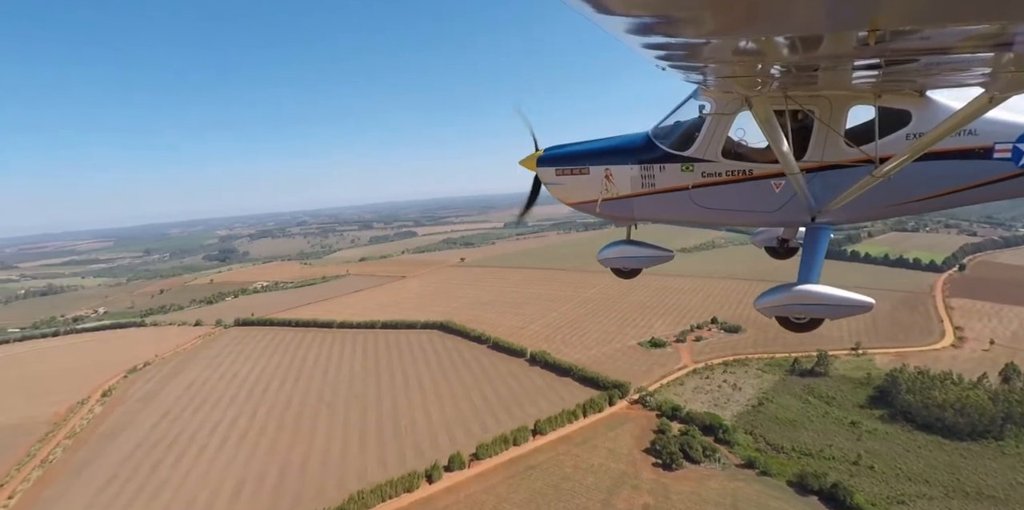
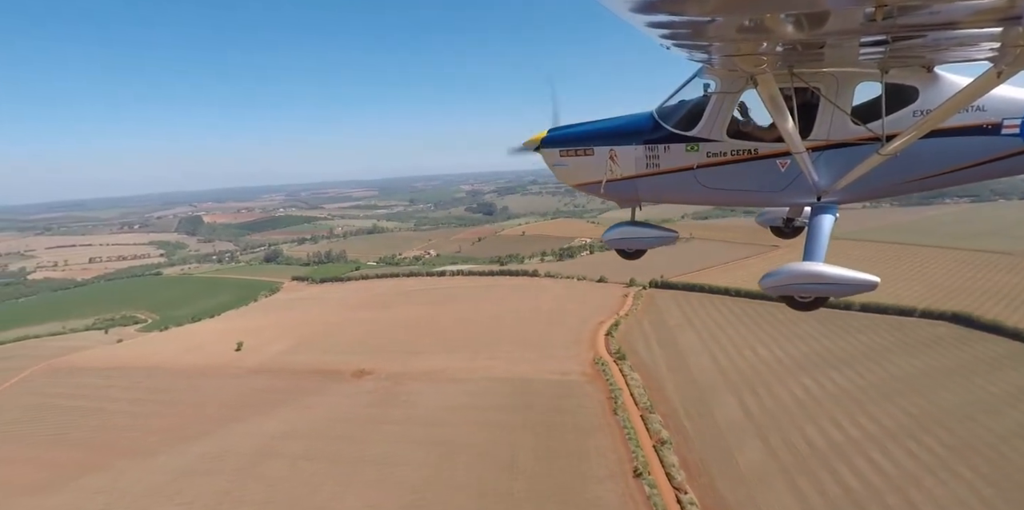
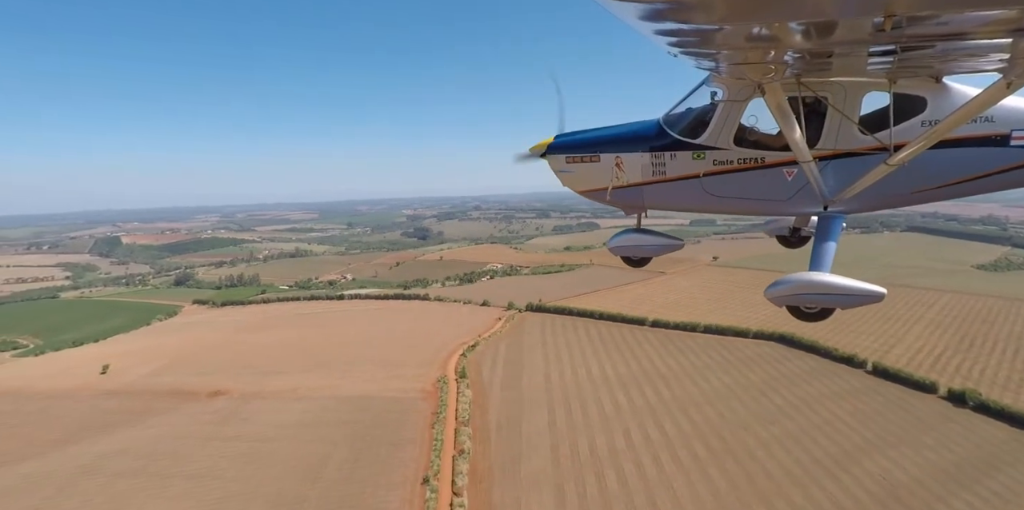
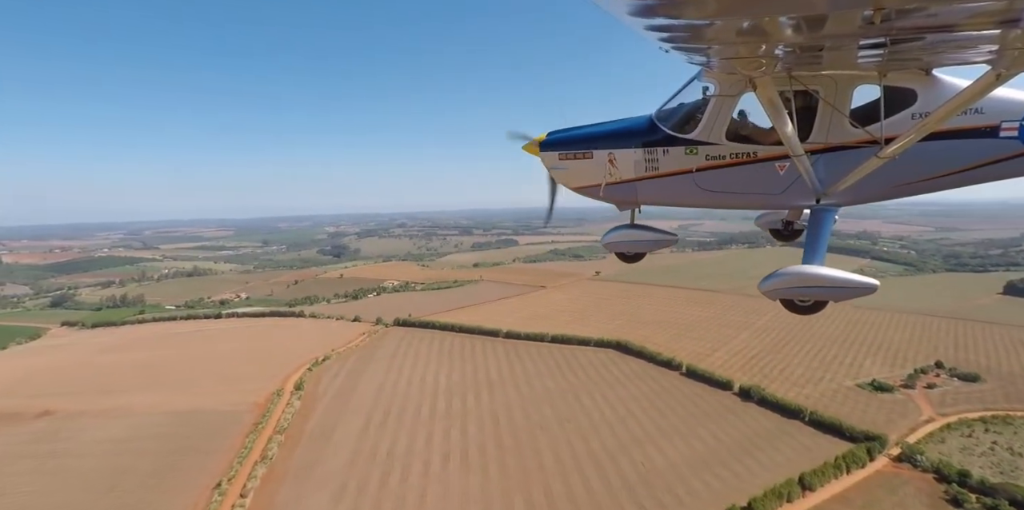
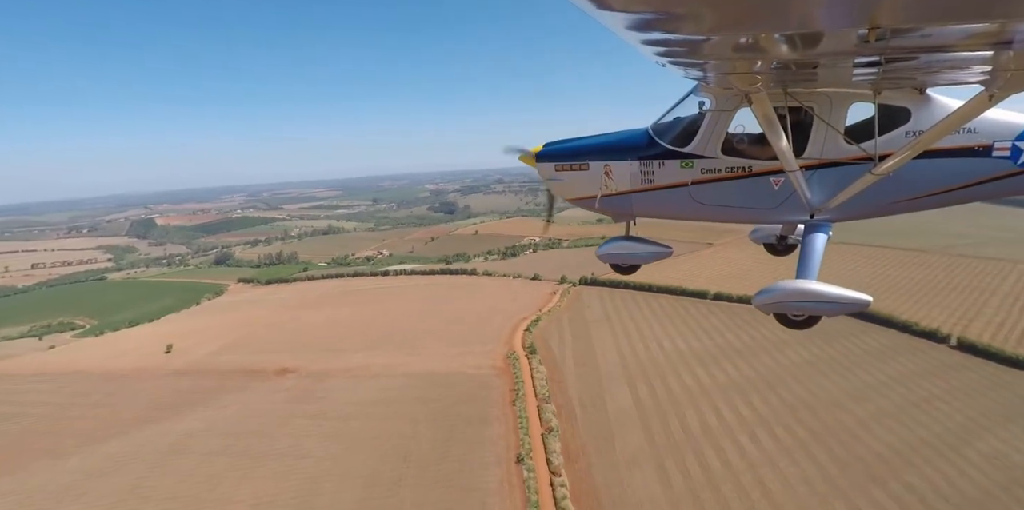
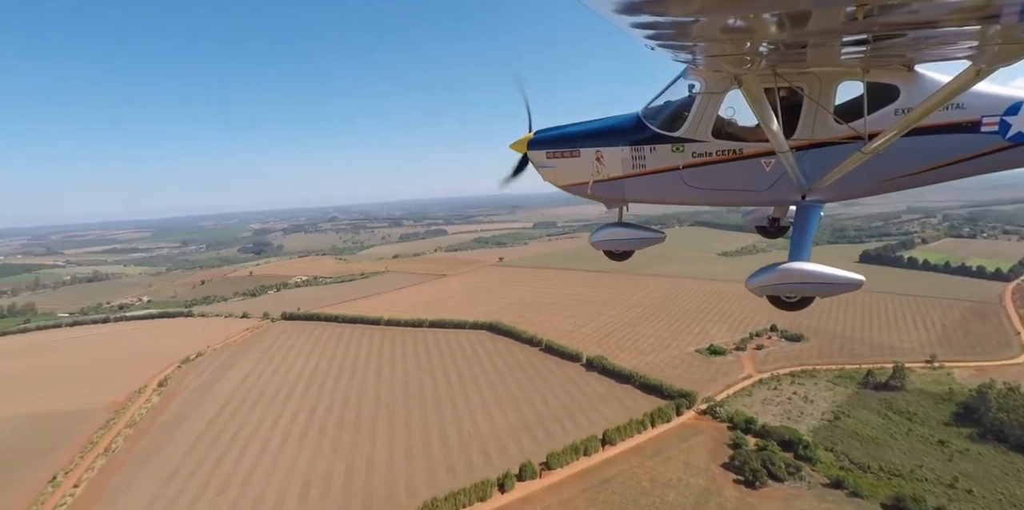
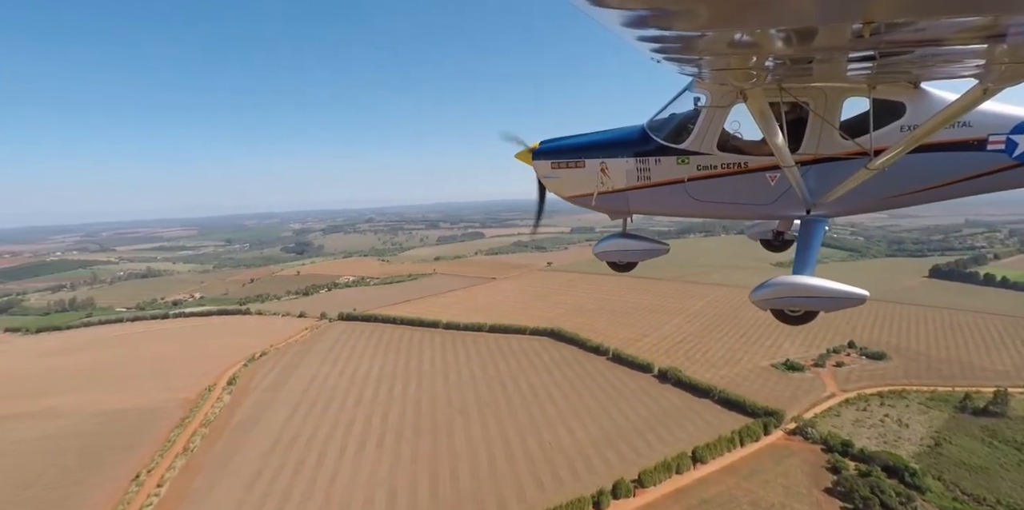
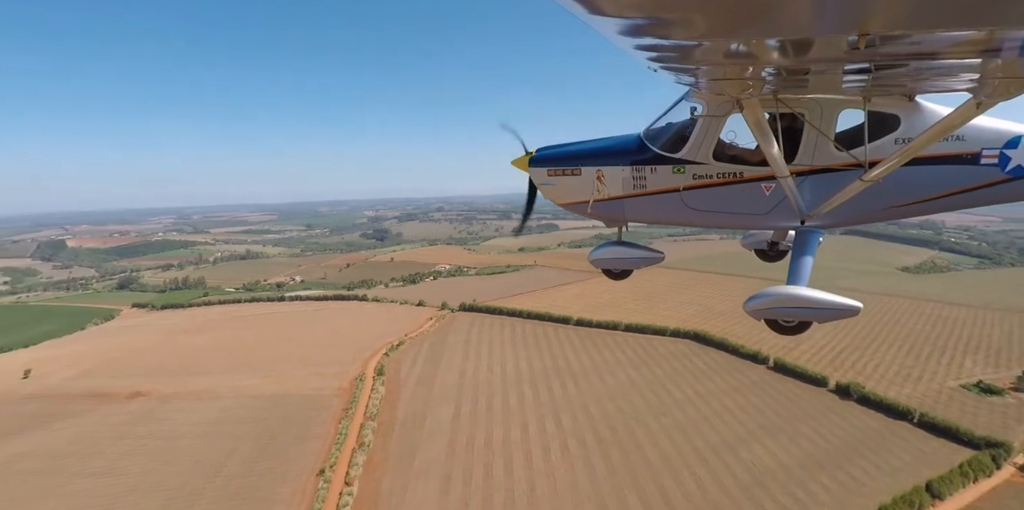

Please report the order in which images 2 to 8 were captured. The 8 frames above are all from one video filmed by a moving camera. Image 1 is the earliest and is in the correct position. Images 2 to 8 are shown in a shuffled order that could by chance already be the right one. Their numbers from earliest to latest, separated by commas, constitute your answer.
6, 7, 4, 8, 3, 5, 2
